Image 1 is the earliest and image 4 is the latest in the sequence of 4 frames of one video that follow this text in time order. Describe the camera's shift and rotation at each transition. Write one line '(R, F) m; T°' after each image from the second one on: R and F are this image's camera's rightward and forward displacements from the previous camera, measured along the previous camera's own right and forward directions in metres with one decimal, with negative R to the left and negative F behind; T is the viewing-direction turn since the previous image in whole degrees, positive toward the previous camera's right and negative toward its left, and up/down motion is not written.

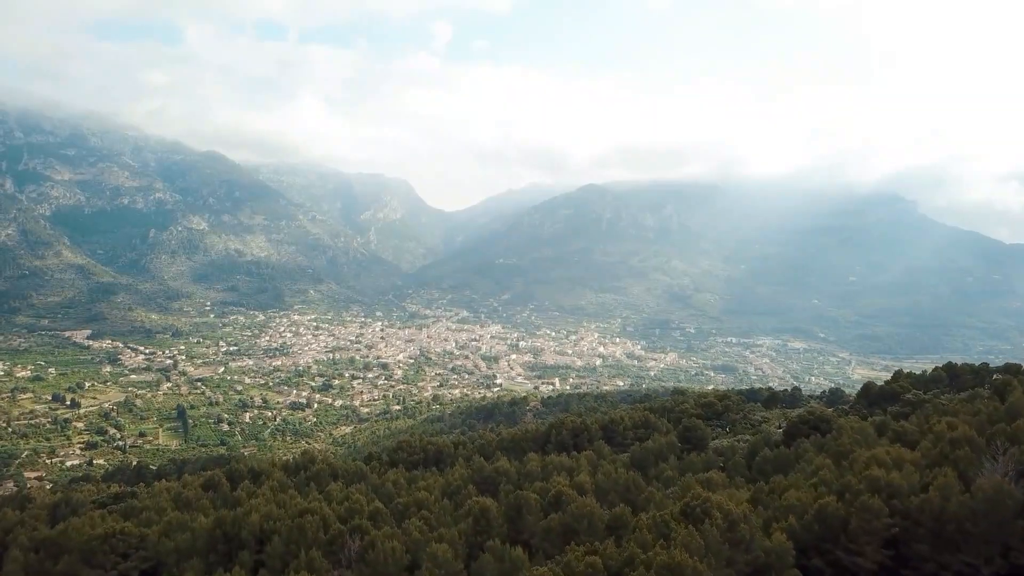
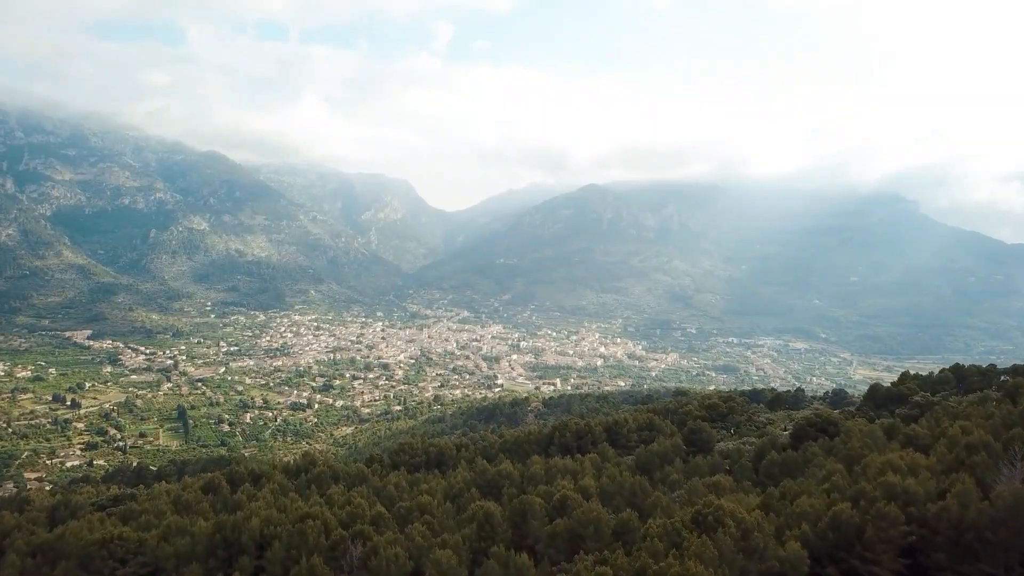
(-0.6, +1.4) m; 0°
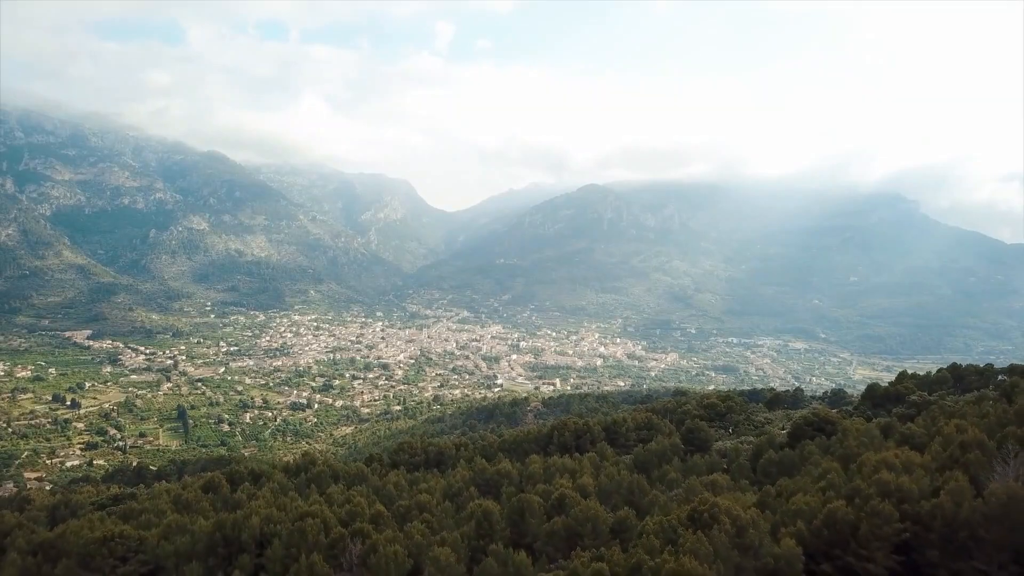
(+0.2, -0.5) m; 0°
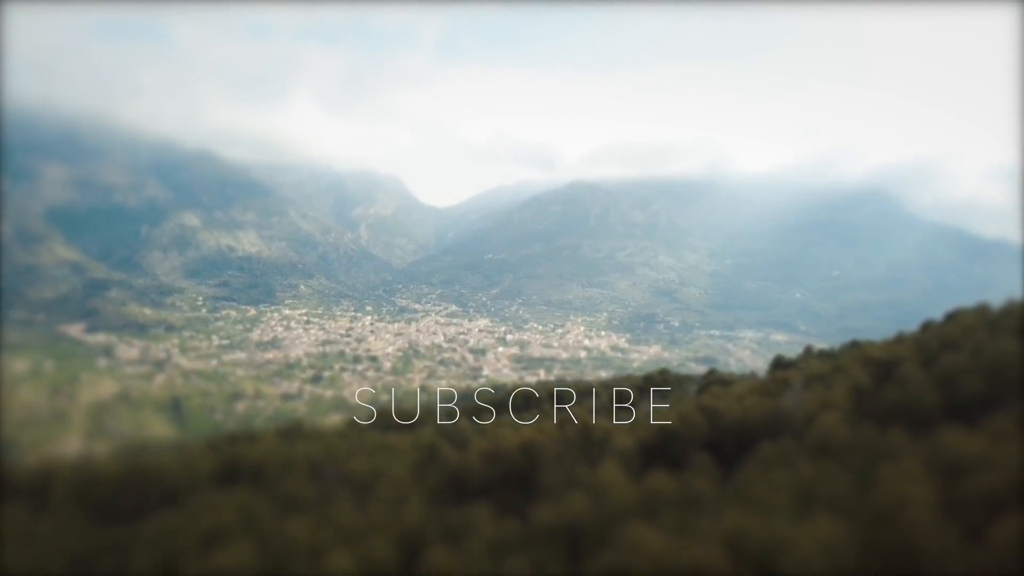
(+9.6, -22.3) m; +1°
